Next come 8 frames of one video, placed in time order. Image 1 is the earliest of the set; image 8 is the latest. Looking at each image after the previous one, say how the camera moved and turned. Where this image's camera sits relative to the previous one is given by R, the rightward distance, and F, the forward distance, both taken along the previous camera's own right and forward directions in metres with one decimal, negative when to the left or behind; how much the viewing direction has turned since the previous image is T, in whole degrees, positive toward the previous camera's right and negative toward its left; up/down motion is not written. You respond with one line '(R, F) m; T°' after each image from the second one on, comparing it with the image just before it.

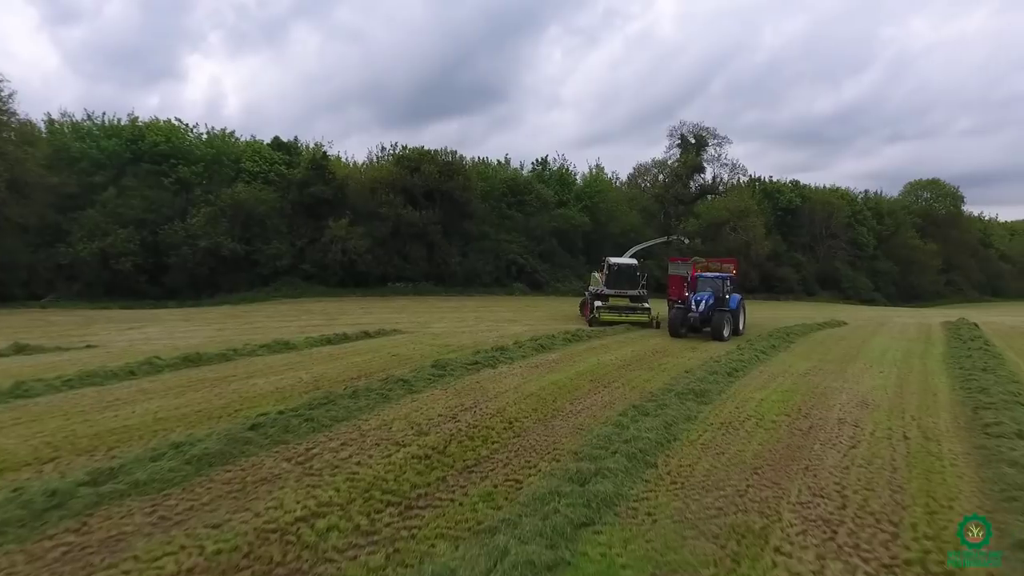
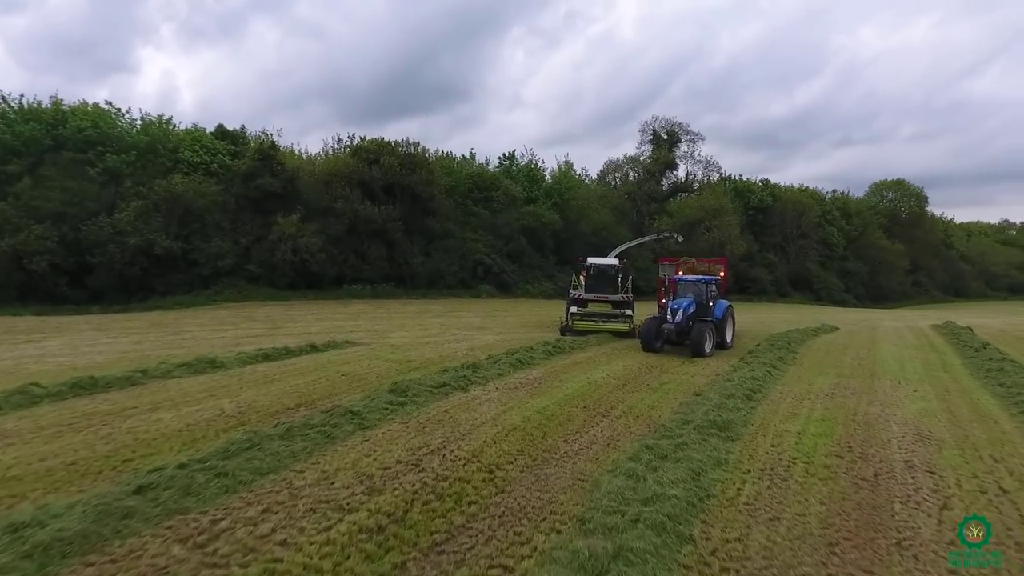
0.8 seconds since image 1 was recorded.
(-0.2, +2.2) m; +3°
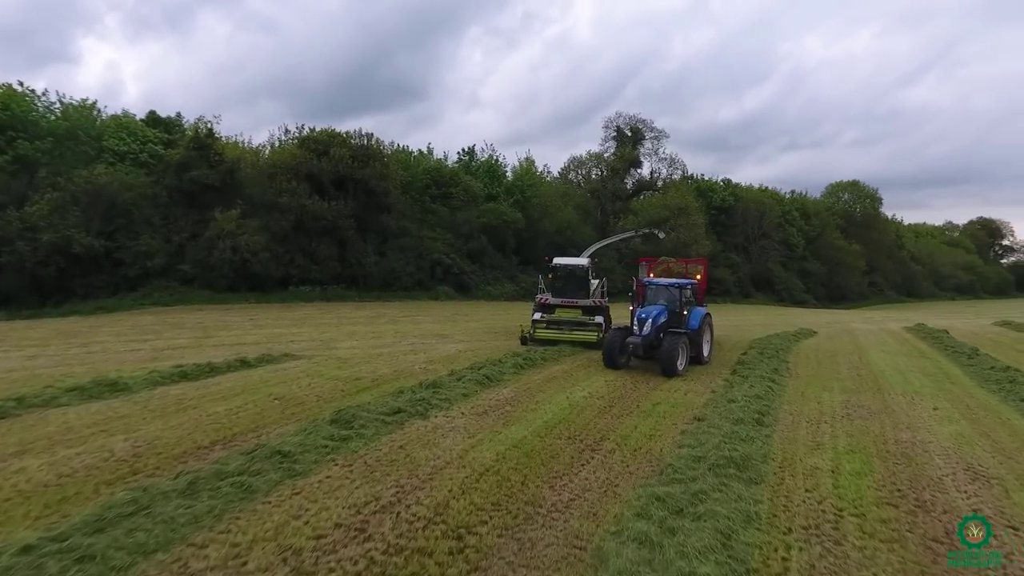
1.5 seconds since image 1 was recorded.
(-0.2, +1.7) m; +4°
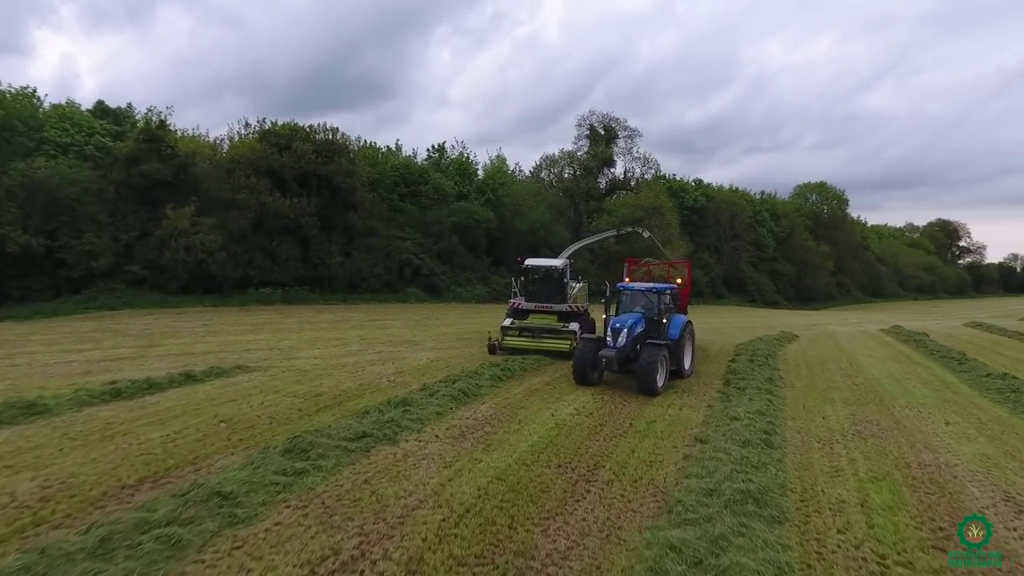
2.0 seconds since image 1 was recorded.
(-0.1, +1.0) m; +3°
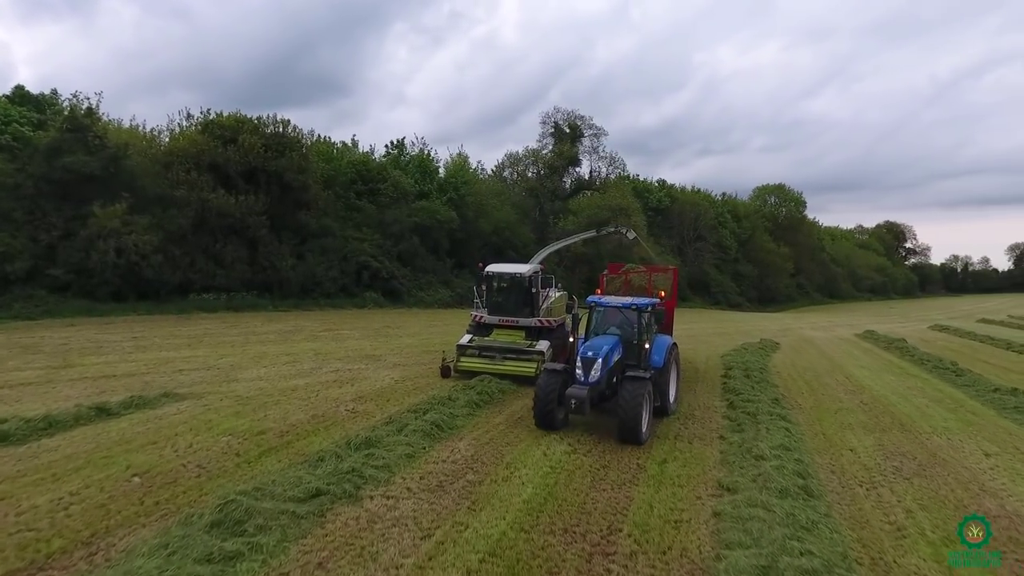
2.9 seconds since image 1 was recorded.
(-0.3, +1.5) m; +4°
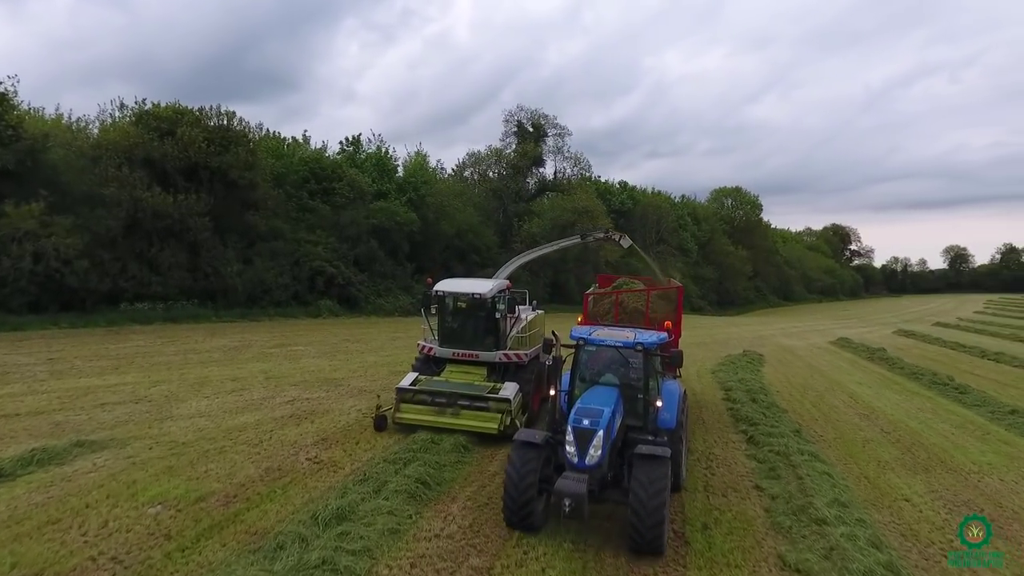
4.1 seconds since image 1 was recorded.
(-0.5, +1.5) m; +4°
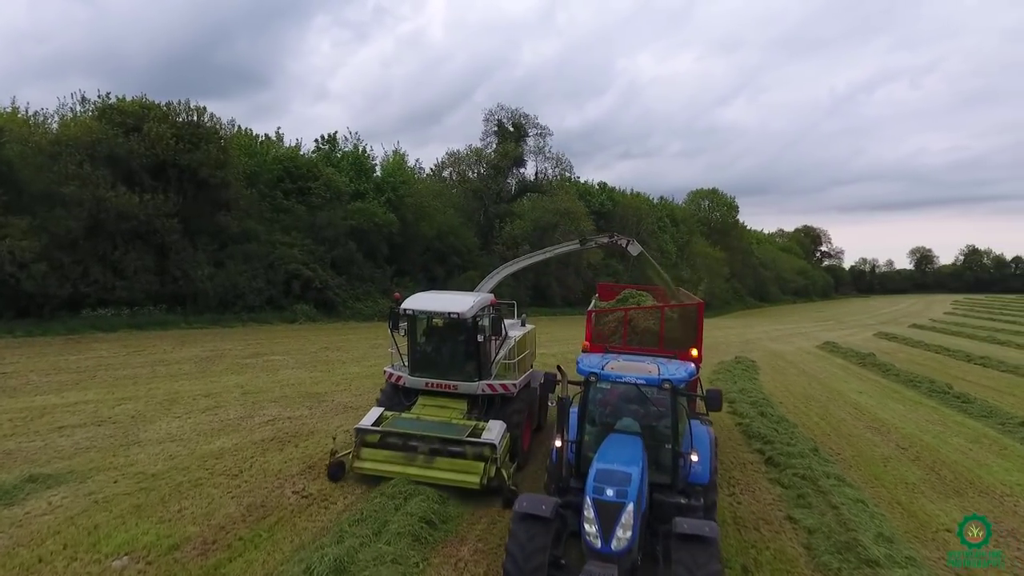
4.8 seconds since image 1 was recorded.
(-0.4, +0.7) m; +2°
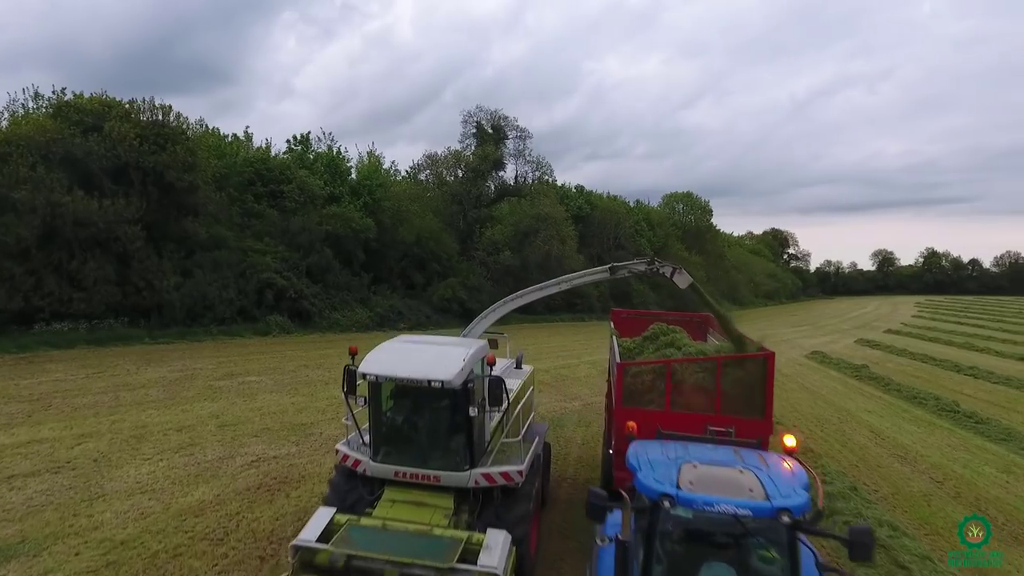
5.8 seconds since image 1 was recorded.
(-0.6, +0.9) m; +3°
